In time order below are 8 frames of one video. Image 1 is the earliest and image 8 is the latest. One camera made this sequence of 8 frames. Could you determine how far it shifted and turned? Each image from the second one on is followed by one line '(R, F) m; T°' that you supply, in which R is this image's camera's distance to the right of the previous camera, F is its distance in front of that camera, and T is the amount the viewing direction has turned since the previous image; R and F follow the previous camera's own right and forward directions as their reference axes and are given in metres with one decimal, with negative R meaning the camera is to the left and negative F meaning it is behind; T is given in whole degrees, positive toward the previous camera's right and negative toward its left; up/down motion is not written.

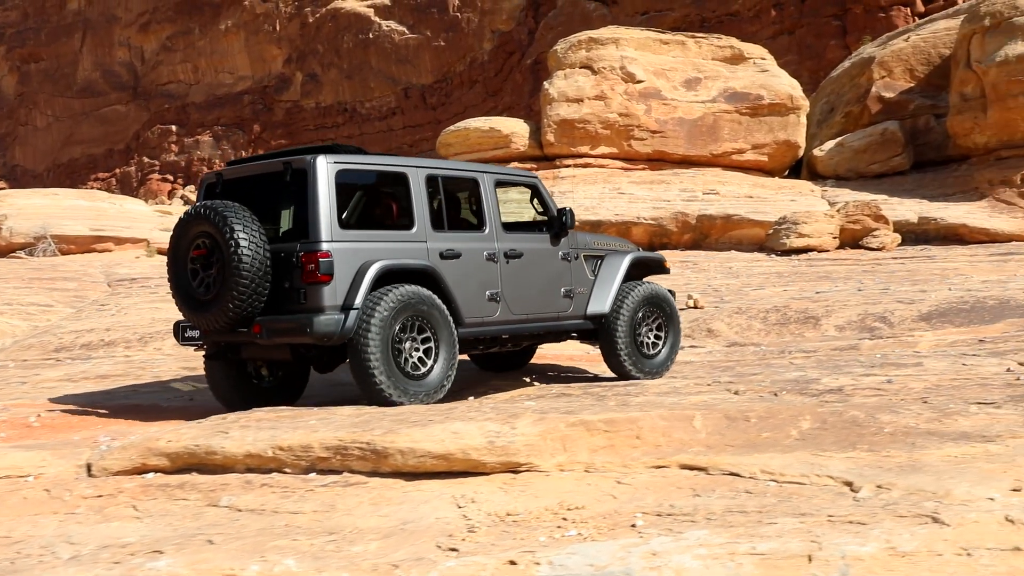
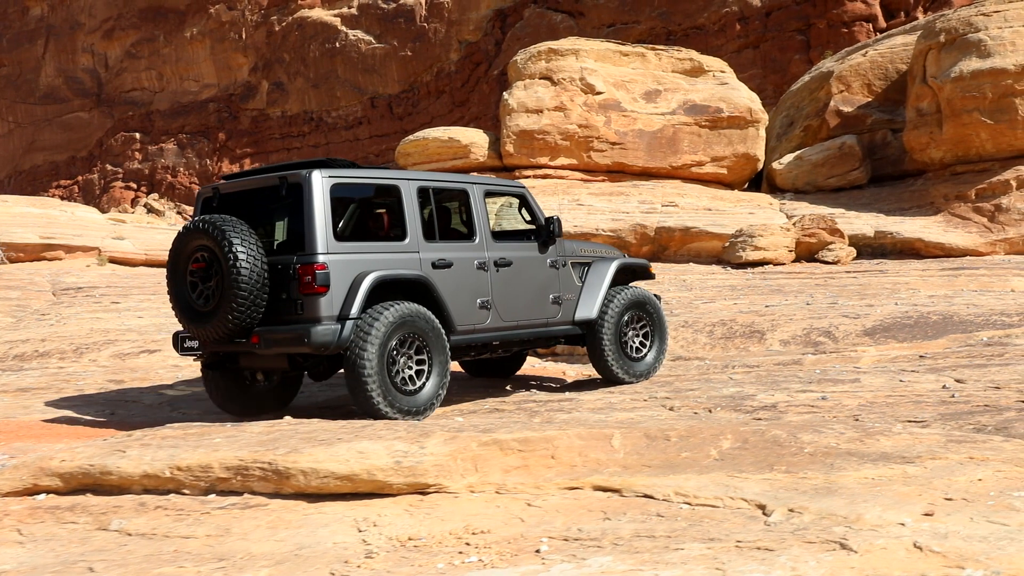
(+0.2, +0.1) m; +2°
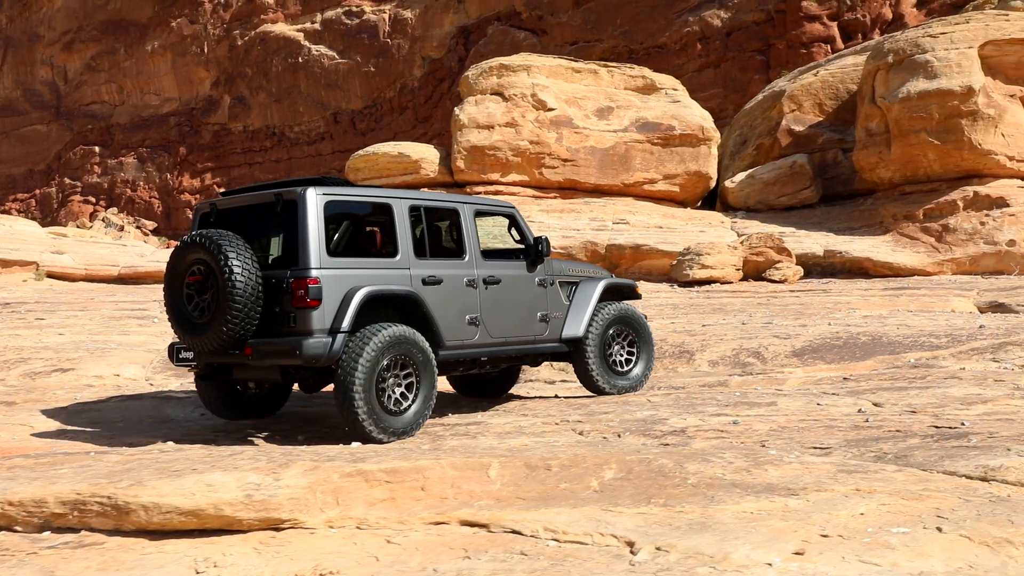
(+0.4, +0.2) m; +2°
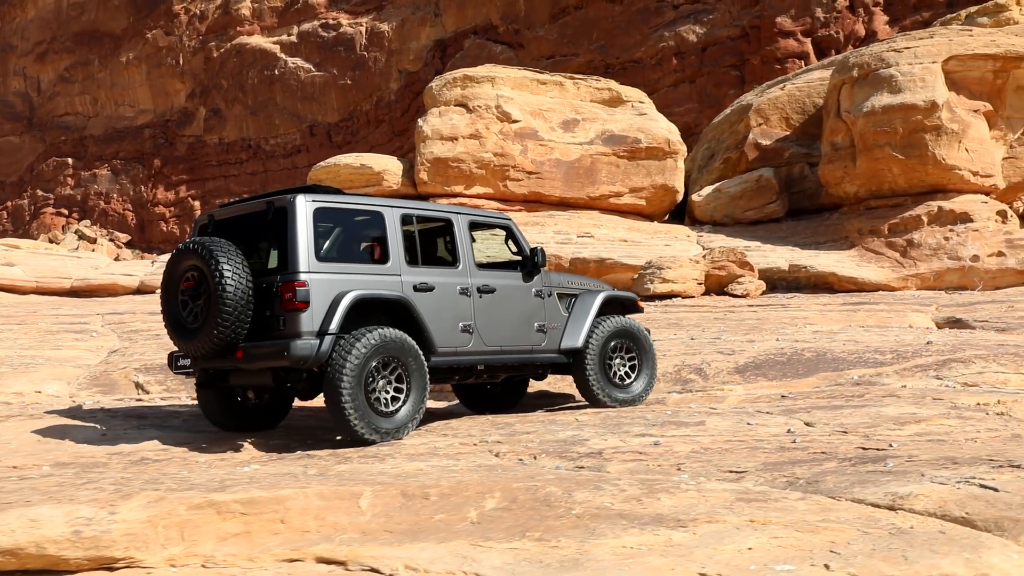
(+0.4, +0.3) m; +1°
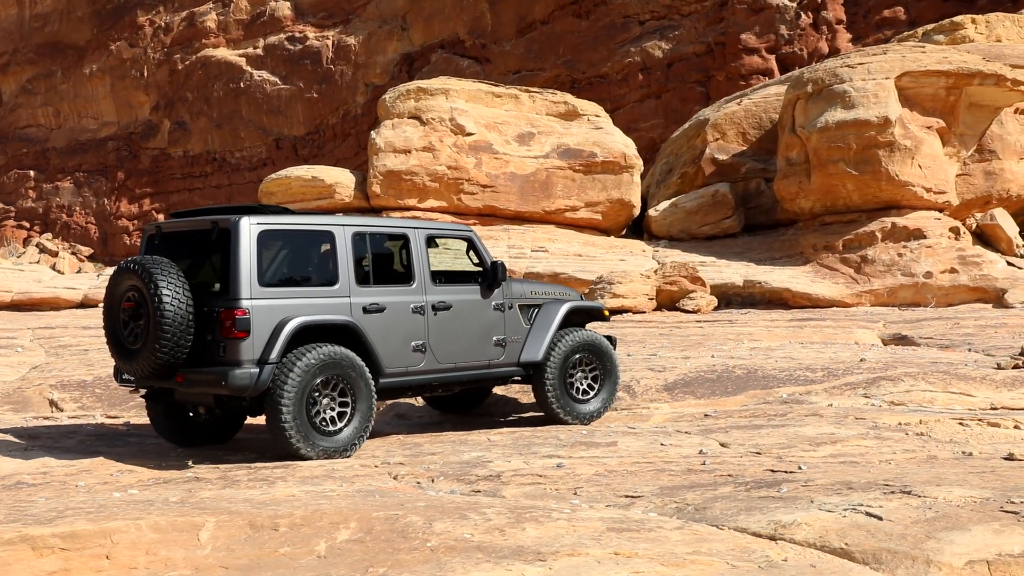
(+0.4, +0.3) m; +2°
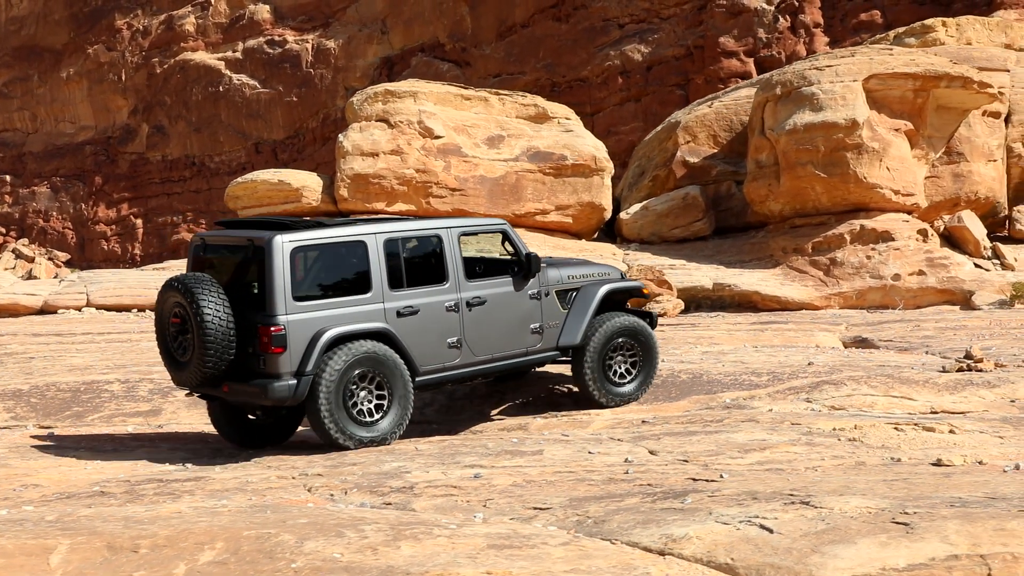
(+0.4, +0.2) m; +1°
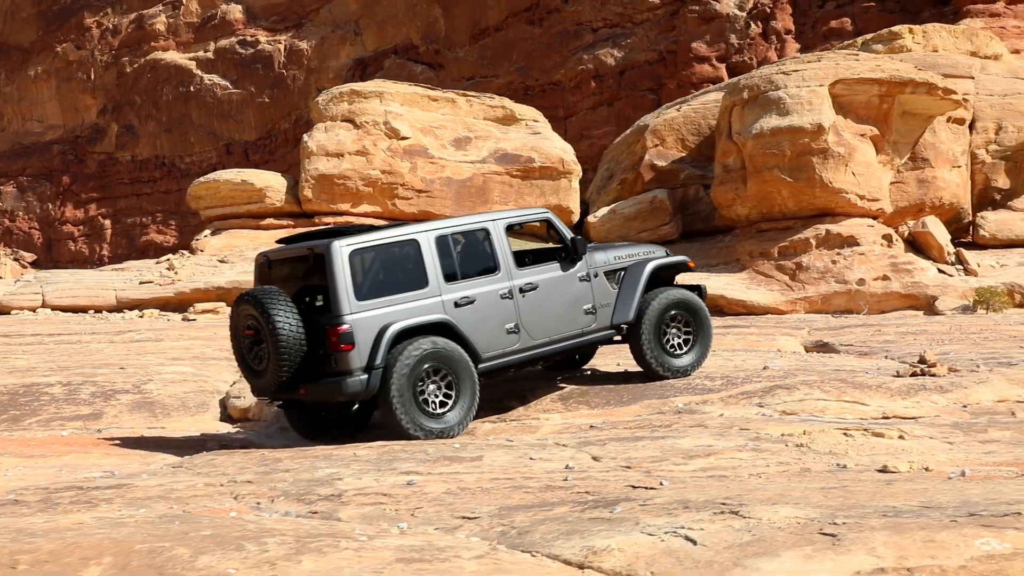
(+0.2, +0.2) m; +1°
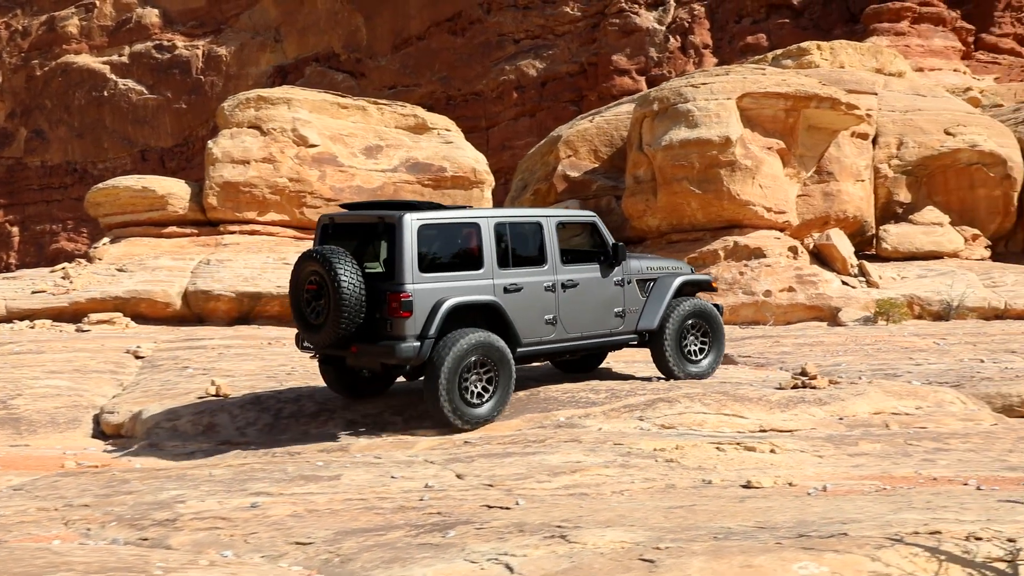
(+0.4, +0.2) m; +4°
